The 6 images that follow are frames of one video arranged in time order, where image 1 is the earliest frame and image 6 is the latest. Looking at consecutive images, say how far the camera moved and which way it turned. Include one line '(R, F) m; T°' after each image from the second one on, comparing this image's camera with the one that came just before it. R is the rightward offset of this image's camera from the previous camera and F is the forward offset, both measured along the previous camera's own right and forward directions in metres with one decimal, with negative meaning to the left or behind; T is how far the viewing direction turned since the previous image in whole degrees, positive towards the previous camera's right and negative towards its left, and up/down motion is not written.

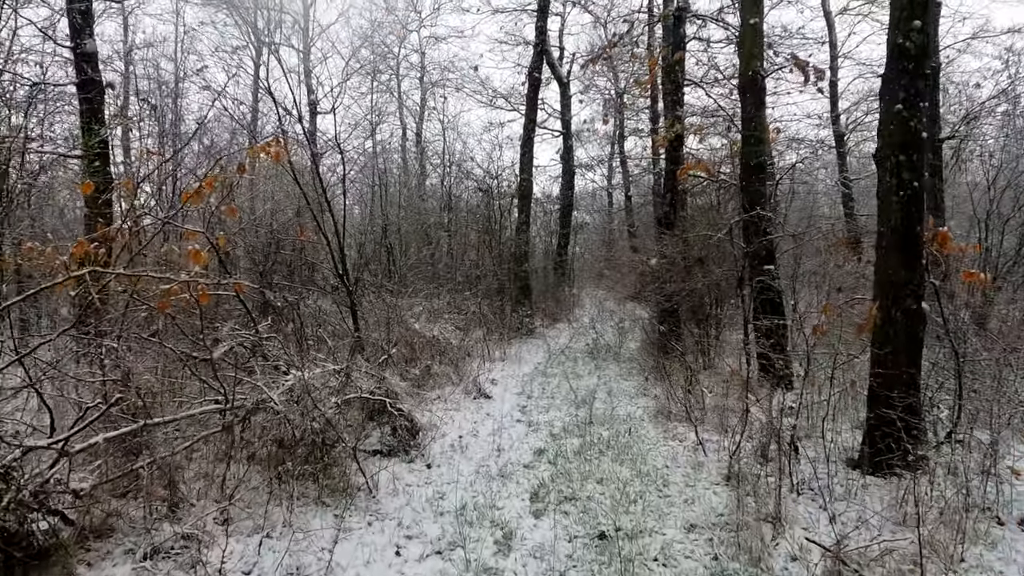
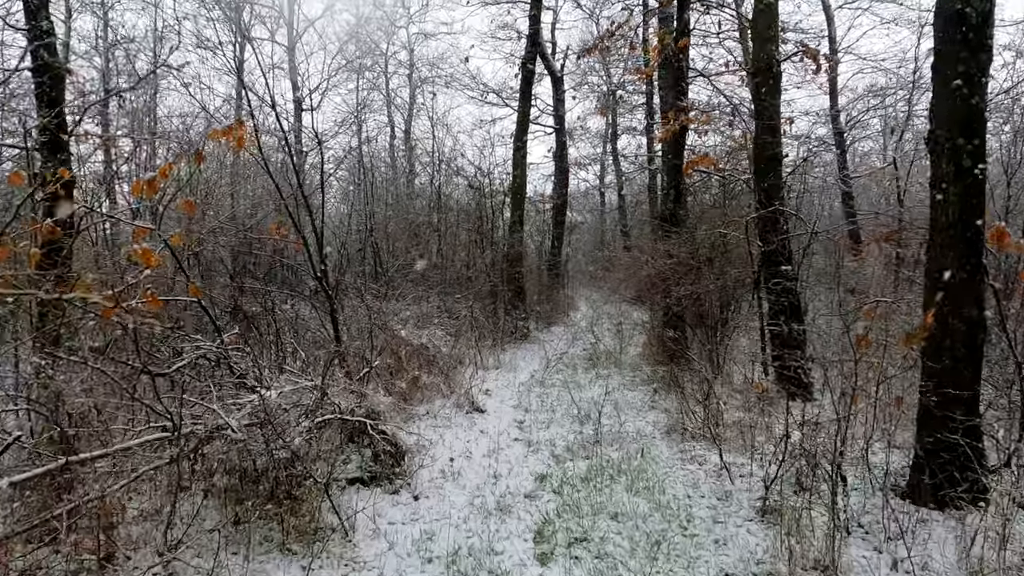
(-0.1, +0.7) m; +1°
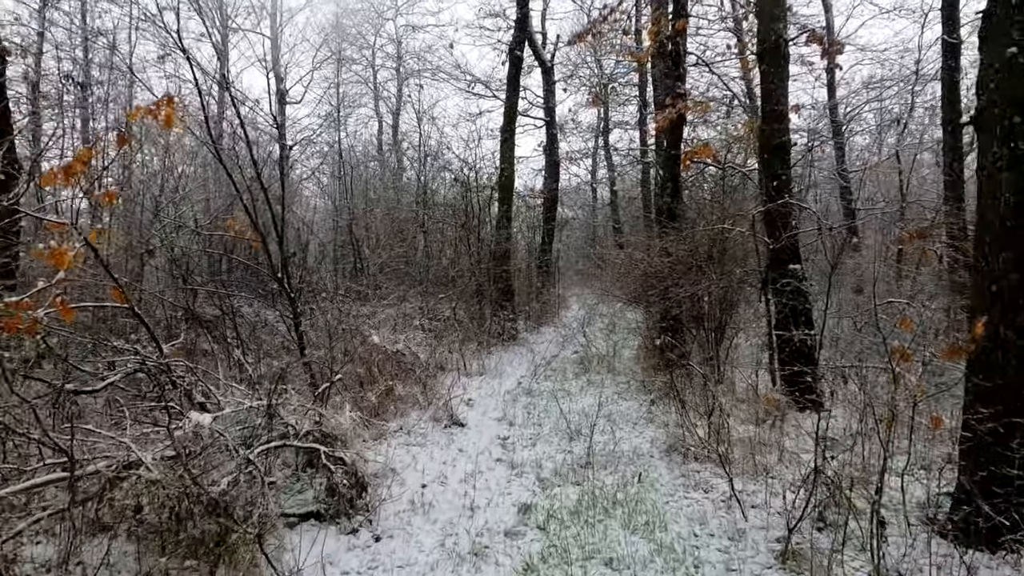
(+0.1, +0.6) m; +1°
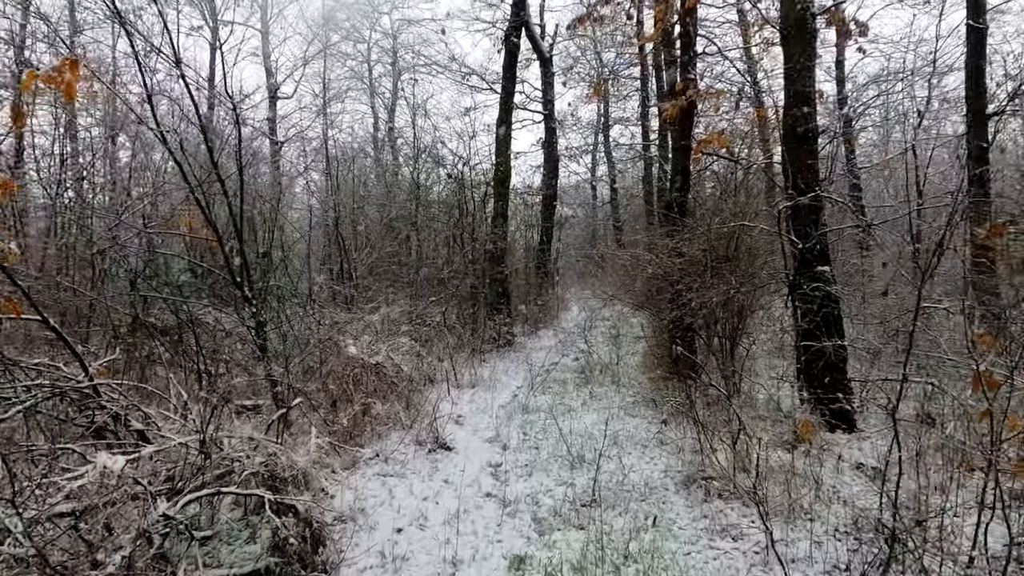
(0.0, +0.7) m; 0°
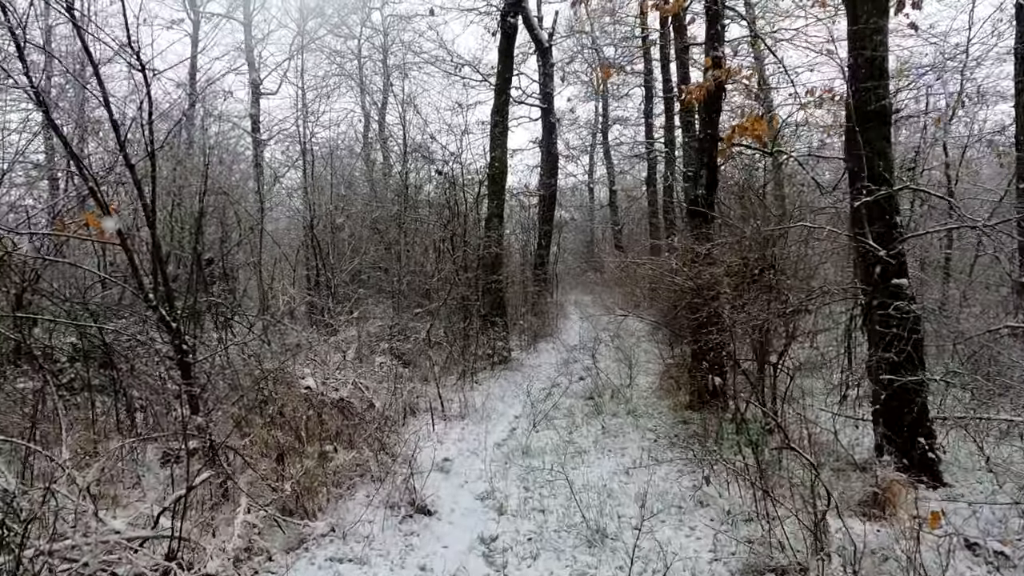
(0.0, +1.2) m; 0°
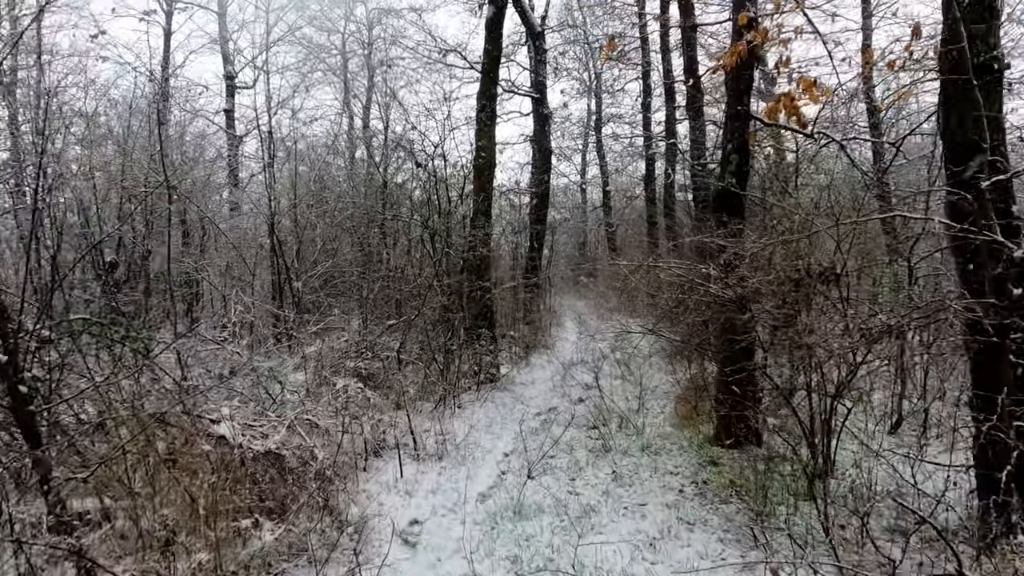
(0.0, +1.2) m; +1°
